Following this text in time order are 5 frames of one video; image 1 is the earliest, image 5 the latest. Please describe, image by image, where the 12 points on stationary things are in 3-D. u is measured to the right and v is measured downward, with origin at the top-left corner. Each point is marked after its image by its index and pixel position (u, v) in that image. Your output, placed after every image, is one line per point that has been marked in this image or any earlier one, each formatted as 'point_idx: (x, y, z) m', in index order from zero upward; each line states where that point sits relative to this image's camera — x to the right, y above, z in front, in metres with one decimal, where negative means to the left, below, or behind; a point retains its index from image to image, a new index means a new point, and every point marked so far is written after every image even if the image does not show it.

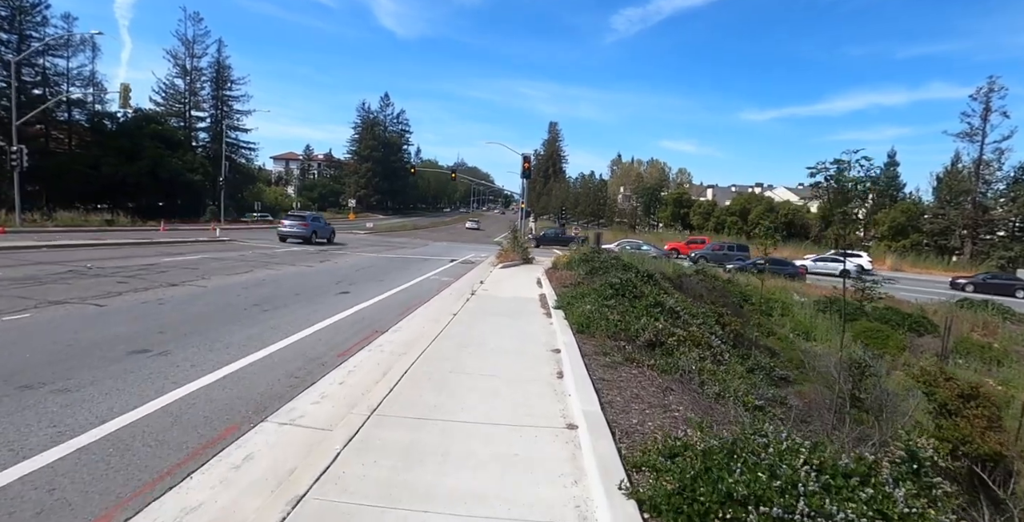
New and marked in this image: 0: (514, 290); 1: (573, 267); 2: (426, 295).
0: (+0.1, -0.7, +13.7) m
1: (+2.0, -0.2, +17.7) m
2: (-2.0, -0.8, +13.2) m
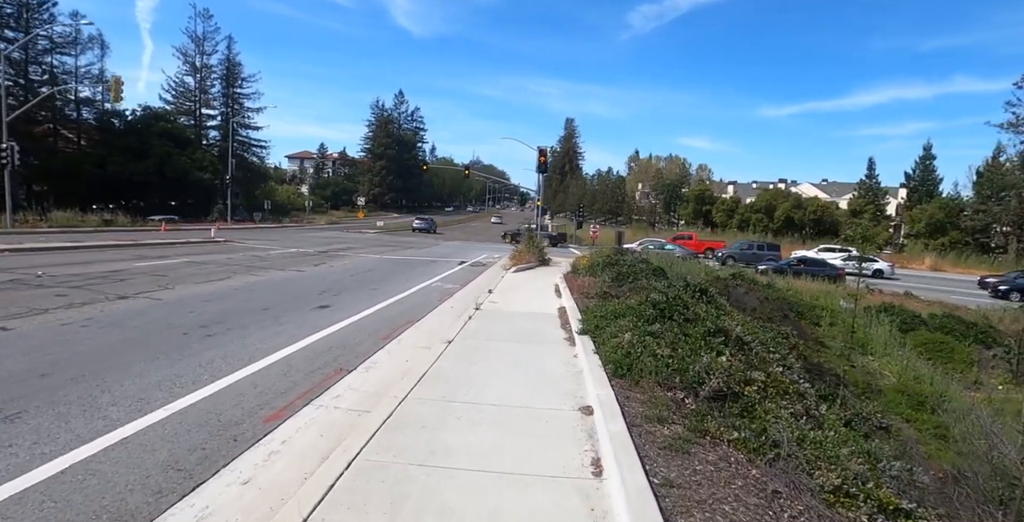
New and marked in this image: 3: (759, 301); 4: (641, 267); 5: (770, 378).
0: (+0.4, -0.9, +11.4) m
1: (+2.4, -0.3, +15.4) m
2: (-1.8, -1.0, +11.0) m
3: (+5.8, -1.0, +12.8) m
4: (+3.8, -0.2, +16.2) m
5: (+2.8, -1.2, +5.9) m
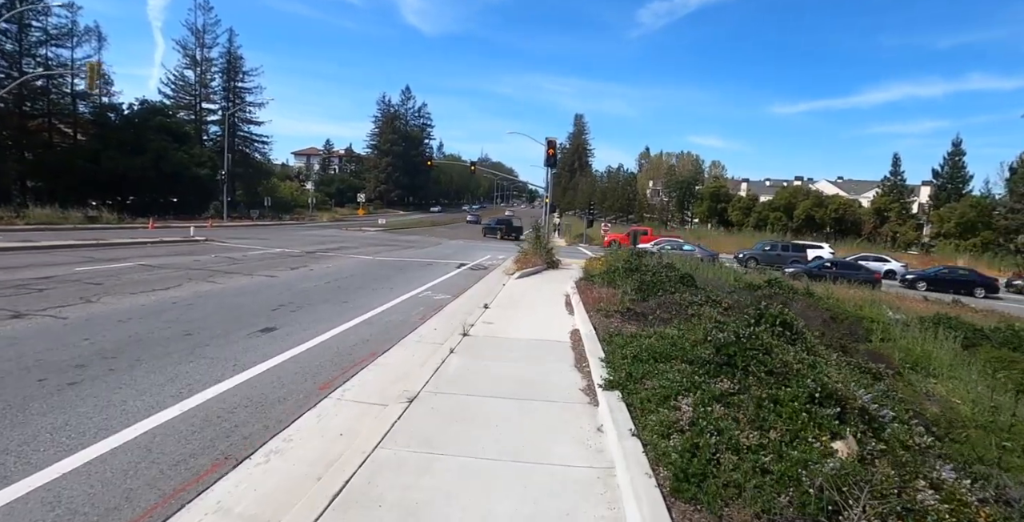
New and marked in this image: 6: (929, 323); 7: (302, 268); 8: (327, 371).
0: (+0.4, -1.0, +8.9) m
1: (+2.4, -0.5, +12.9) m
2: (-1.8, -1.1, +8.6) m
3: (+5.8, -1.1, +10.3) m
4: (+3.9, -0.3, +13.7) m
5: (+2.7, -1.4, +3.4) m
6: (+14.1, -2.1, +18.5) m
7: (-7.0, -0.2, +18.2) m
8: (-2.2, -1.3, +6.4) m
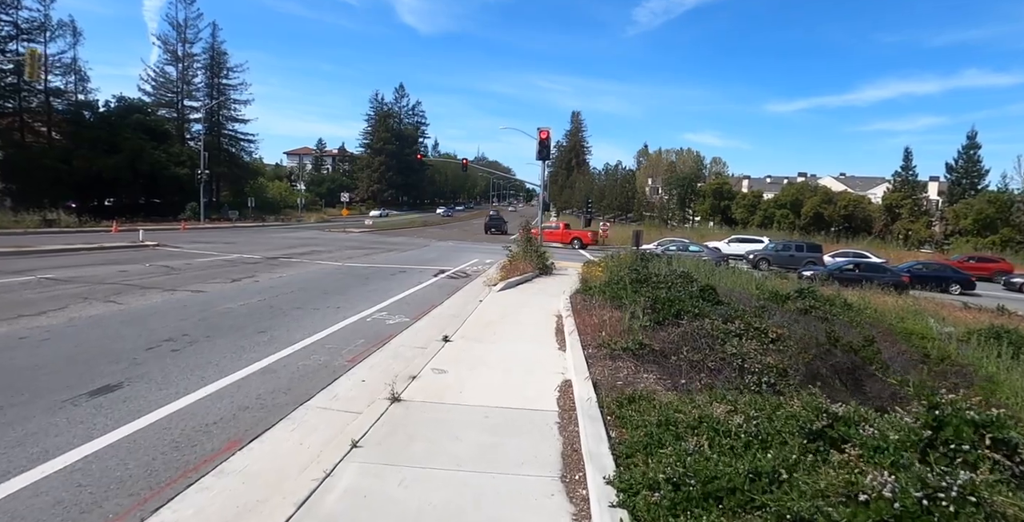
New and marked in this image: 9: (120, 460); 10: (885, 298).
0: (0.0, -1.3, +6.2) m
1: (+2.0, -0.7, +10.1) m
2: (-2.2, -1.4, +5.8) m
3: (+5.4, -1.3, +7.5) m
4: (+3.4, -0.5, +10.9) m
5: (+2.3, -1.6, +0.6) m
6: (+13.7, -2.2, +15.8) m
7: (-7.4, -0.5, +15.4) m
8: (-2.6, -1.5, +3.6) m
9: (-3.0, -1.4, +4.2) m
10: (+13.1, -1.3, +19.2) m
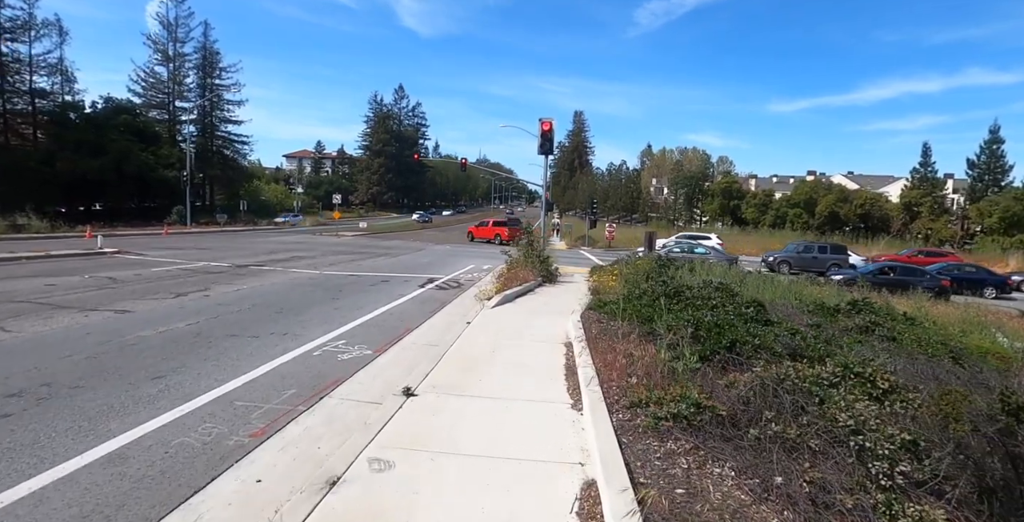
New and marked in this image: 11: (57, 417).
0: (-0.1, -1.4, +3.8) m
1: (+1.9, -0.8, +7.7) m
2: (-2.3, -1.6, +3.4) m
3: (+5.3, -1.4, +5.1) m
4: (+3.3, -0.7, +8.5) m
5: (+2.1, -1.8, -1.8) m
6: (+13.6, -2.3, +13.3) m
7: (-7.5, -0.7, +13.1) m
8: (-2.7, -1.7, +1.2) m
9: (-3.1, -1.6, +1.9) m
10: (+13.0, -1.4, +16.8) m
11: (-4.1, -1.4, +5.2) m
